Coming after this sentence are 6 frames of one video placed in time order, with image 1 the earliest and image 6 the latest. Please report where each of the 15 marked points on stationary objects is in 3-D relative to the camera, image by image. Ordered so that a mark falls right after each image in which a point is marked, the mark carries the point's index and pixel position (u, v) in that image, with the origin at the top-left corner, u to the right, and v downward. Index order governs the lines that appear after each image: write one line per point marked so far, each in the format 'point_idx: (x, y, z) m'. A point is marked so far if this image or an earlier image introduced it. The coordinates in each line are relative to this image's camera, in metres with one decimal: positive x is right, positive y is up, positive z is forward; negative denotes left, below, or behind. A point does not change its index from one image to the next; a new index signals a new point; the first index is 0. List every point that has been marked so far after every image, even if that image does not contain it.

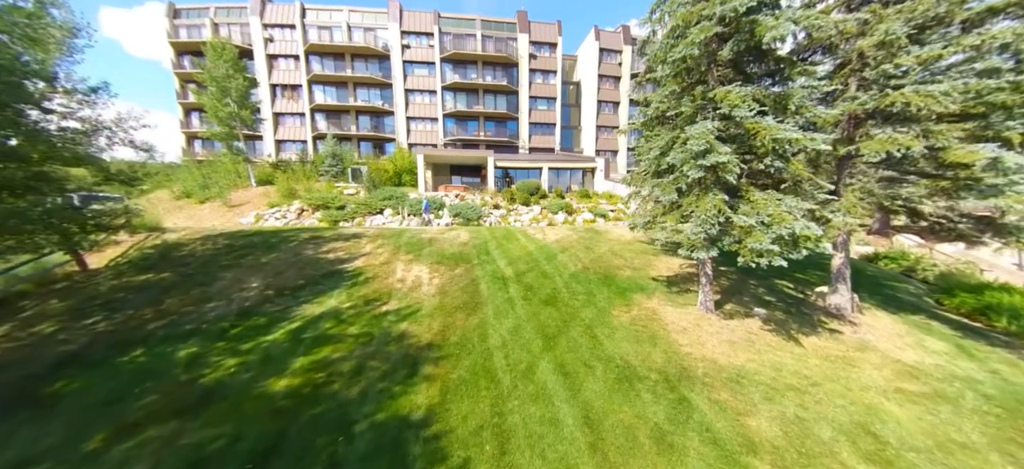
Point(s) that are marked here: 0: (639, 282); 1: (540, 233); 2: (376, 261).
0: (+3.0, -1.1, +7.8) m
1: (+1.1, 0.0, +13.0) m
2: (-4.0, -0.8, +9.7) m
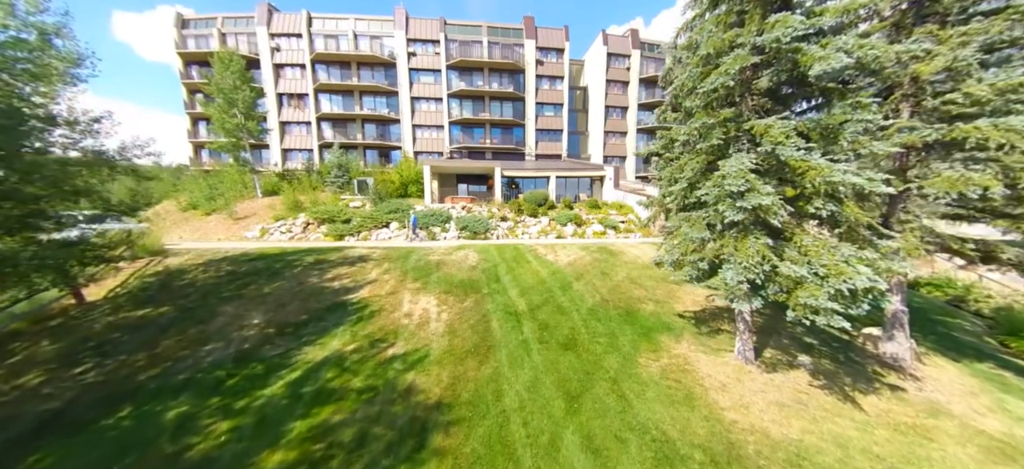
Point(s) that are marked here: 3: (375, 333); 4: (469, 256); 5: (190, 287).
0: (+3.3, -1.9, +7.1) m
1: (+1.5, -0.8, +12.4) m
2: (-3.7, -1.6, +9.2) m
3: (-3.0, -2.2, +7.2) m
4: (-1.6, -0.8, +12.4) m
5: (-9.1, -1.5, +9.3) m
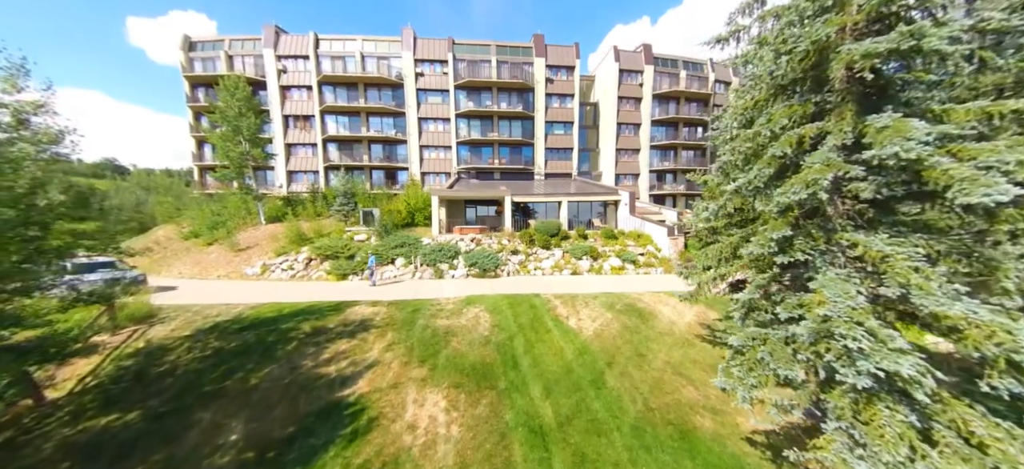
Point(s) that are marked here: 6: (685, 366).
0: (+3.8, -3.7, +5.7) m
1: (+2.1, -2.8, +11.1) m
2: (-3.1, -3.6, +8.0) m
3: (-2.6, -4.1, +5.9) m
4: (-1.0, -2.9, +11.1) m
5: (-8.6, -3.5, +8.1) m
6: (+4.3, -3.2, +8.1) m
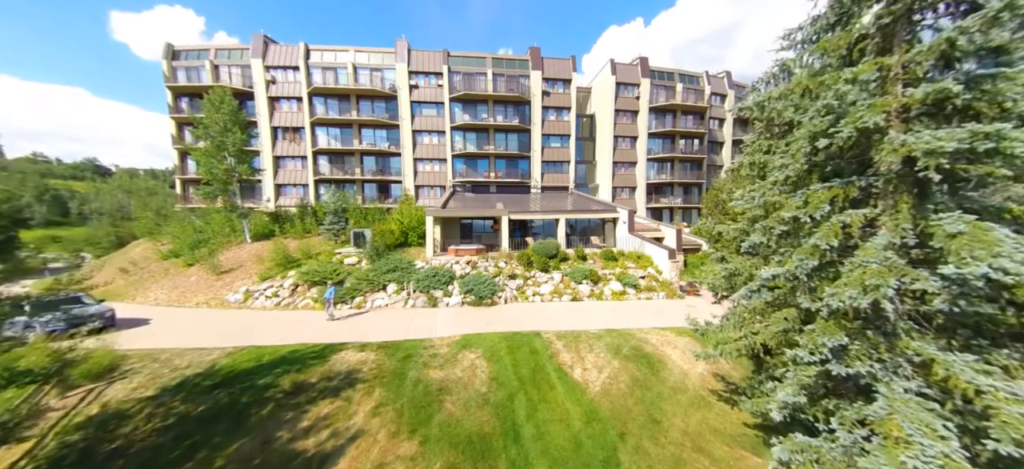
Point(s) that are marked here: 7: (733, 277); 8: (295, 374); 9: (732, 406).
0: (+3.9, -5.0, +4.9) m
1: (+2.1, -4.1, +10.3) m
2: (-3.1, -4.9, +7.0) m
3: (-2.5, -5.3, +5.0) m
4: (-1.1, -4.2, +10.2) m
5: (-8.5, -4.8, +7.1) m
6: (+4.3, -4.5, +7.3) m
7: (+4.9, -1.1, +7.4) m
8: (-6.5, -4.2, +9.8) m
9: (+5.7, -4.5, +8.5) m
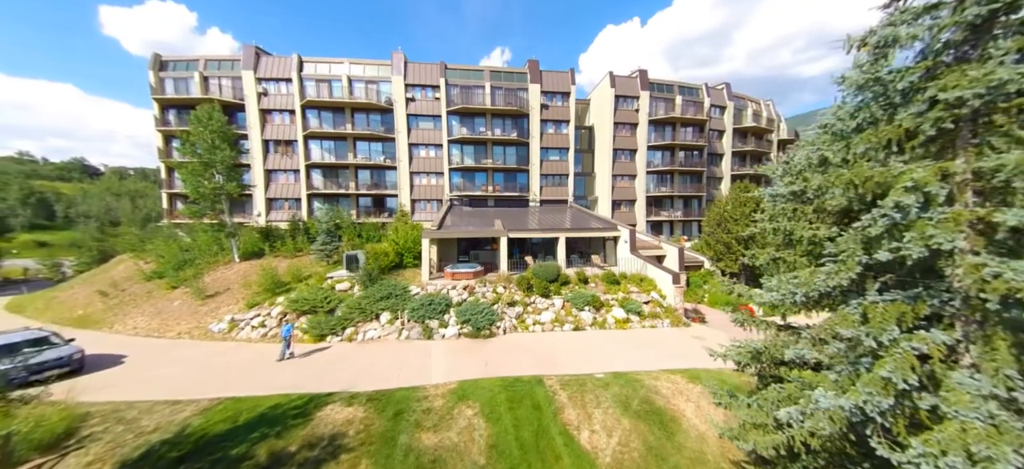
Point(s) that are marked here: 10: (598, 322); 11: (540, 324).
0: (+3.9, -6.3, +4.1) m
1: (+2.1, -5.6, +9.4) m
2: (-3.1, -6.2, +6.1) m
3: (-2.4, -6.7, +4.1) m
4: (-1.0, -5.6, +9.3) m
5: (-8.5, -6.1, +6.2) m
6: (+4.4, -5.9, +6.4) m
7: (+5.0, -2.5, +6.6) m
8: (-6.5, -5.5, +8.9) m
9: (+5.8, -5.9, +7.7) m
10: (+5.1, -5.2, +19.6) m
11: (+1.6, -5.2, +19.2) m
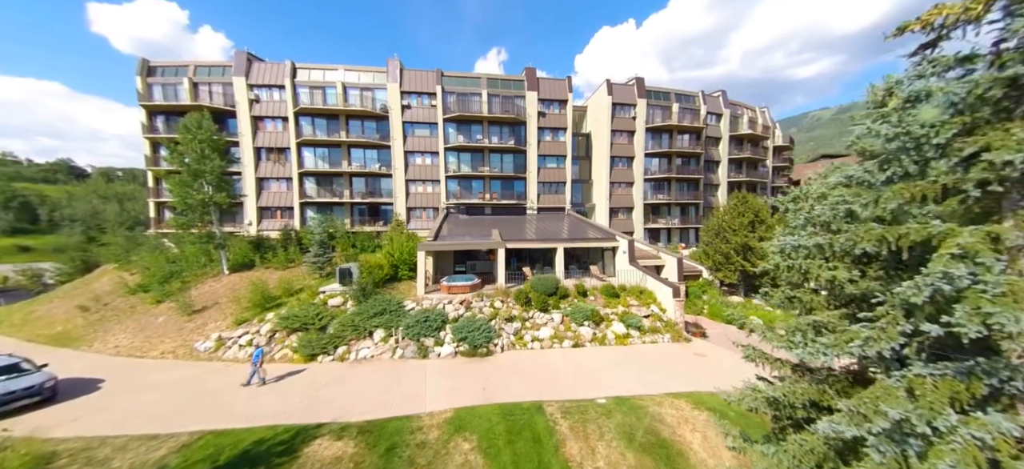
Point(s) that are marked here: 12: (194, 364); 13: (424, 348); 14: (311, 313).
0: (+4.0, -7.0, +3.6) m
1: (+2.1, -6.3, +8.9) m
2: (-3.0, -6.9, +5.6) m
3: (-2.4, -7.3, +3.5) m
4: (-1.0, -6.3, +8.8) m
5: (-8.5, -6.8, +5.5) m
6: (+4.4, -6.5, +6.0) m
7: (+5.0, -3.2, +6.2) m
8: (-6.5, -6.3, +8.3) m
9: (+5.8, -6.6, +7.3) m
10: (+5.0, -6.0, +19.2) m
11: (+1.5, -6.0, +18.7) m
12: (-16.0, -6.5, +16.6) m
13: (-4.7, -5.9, +17.4) m
14: (-11.4, -4.4, +18.5) m
